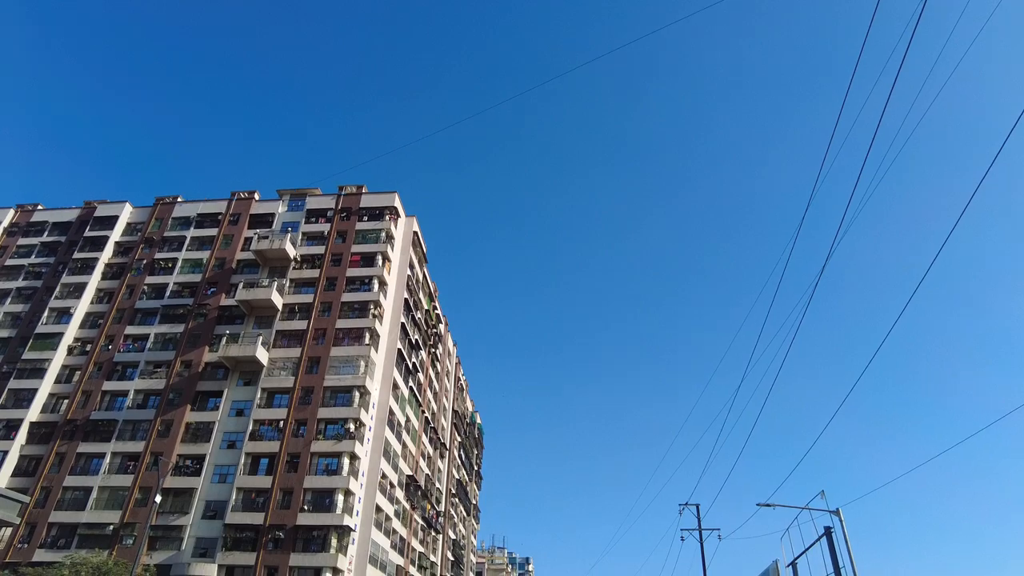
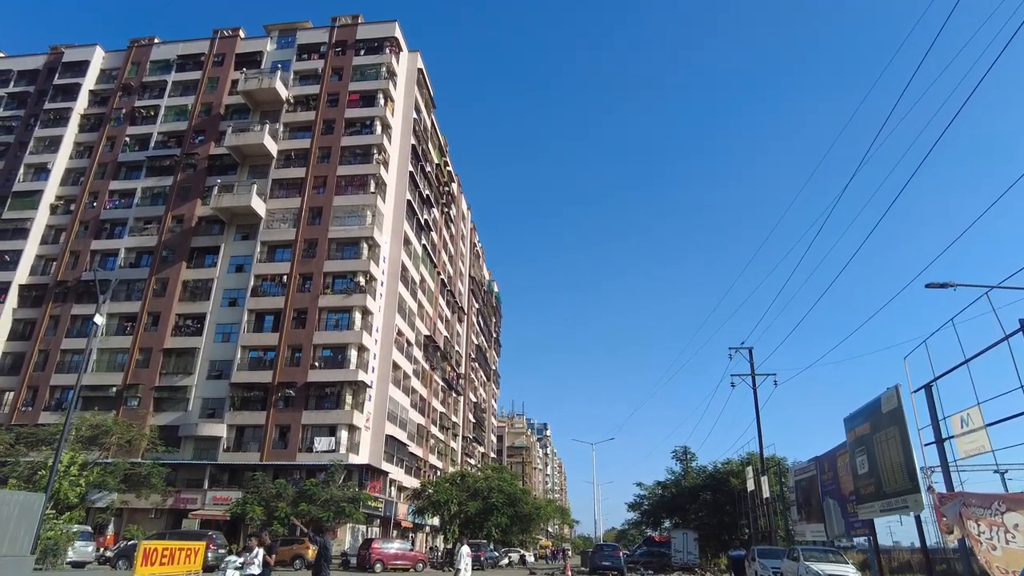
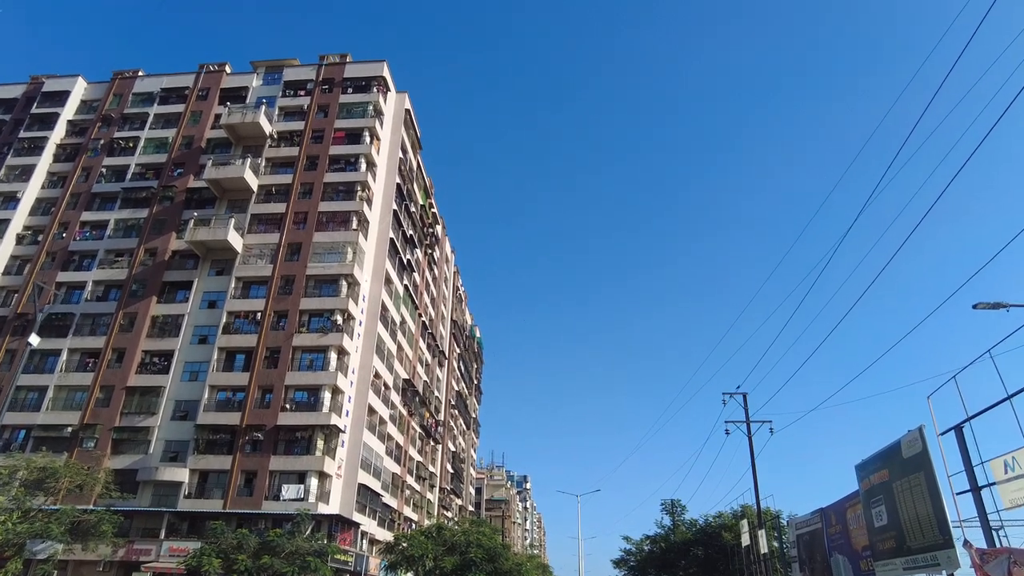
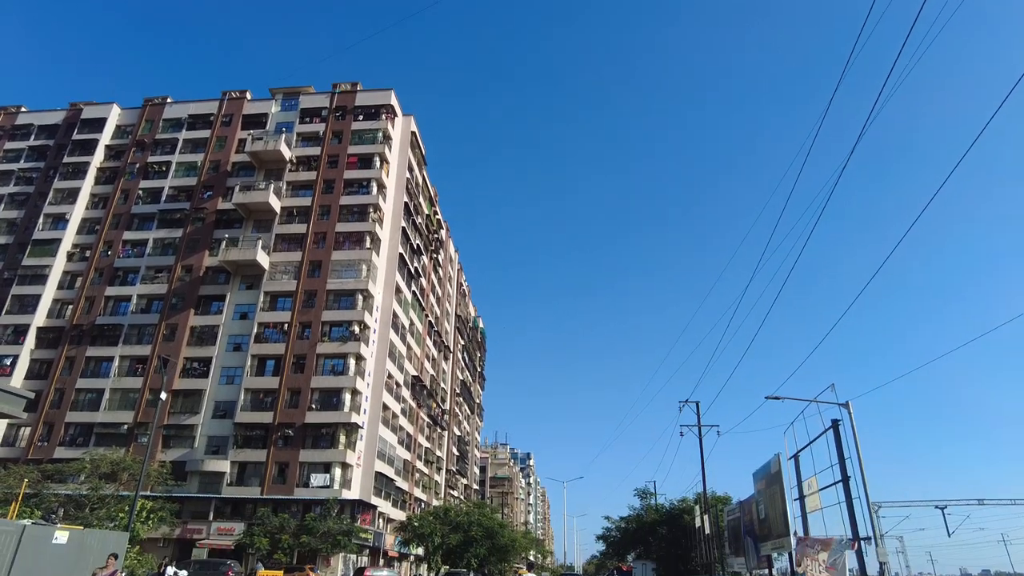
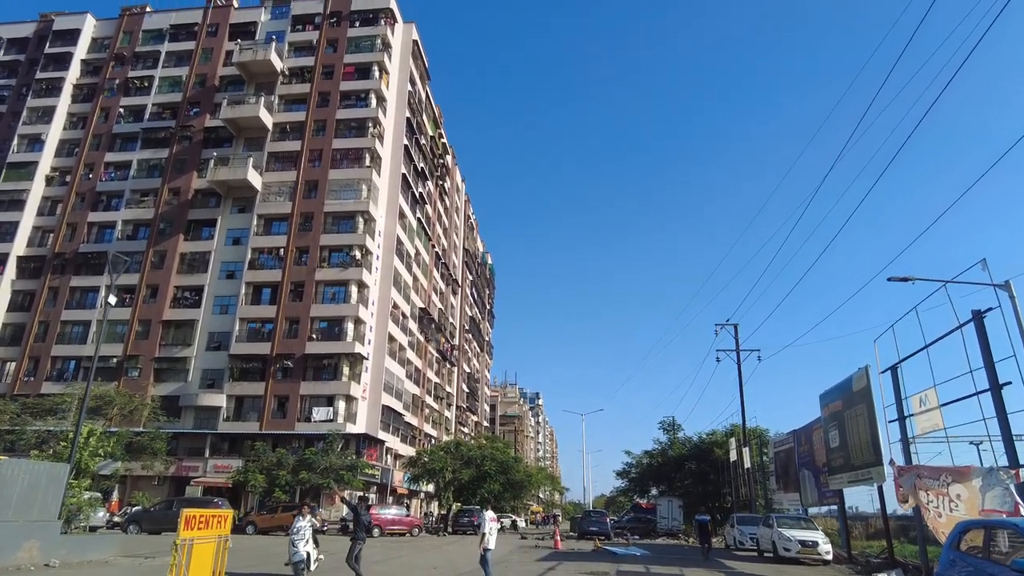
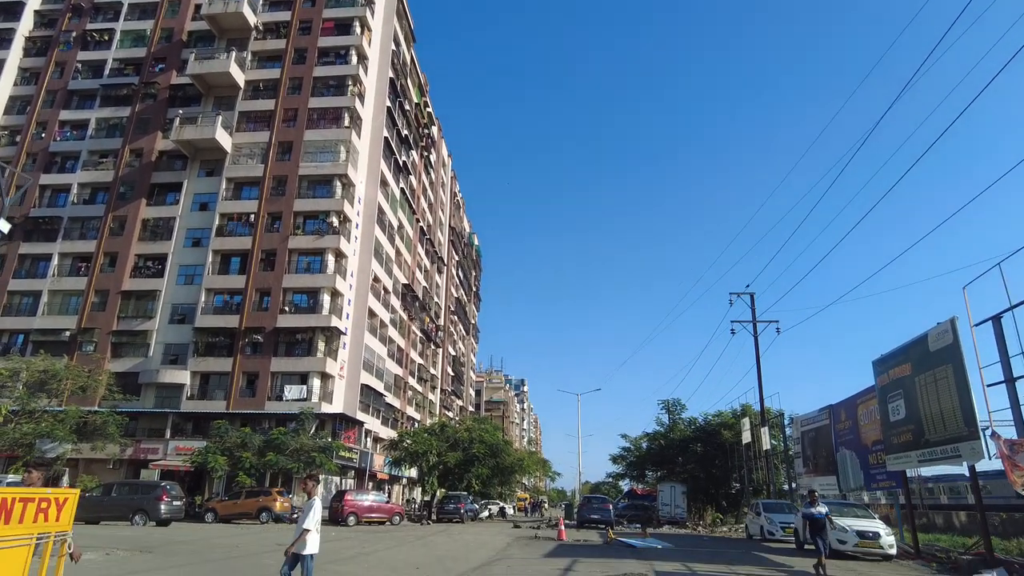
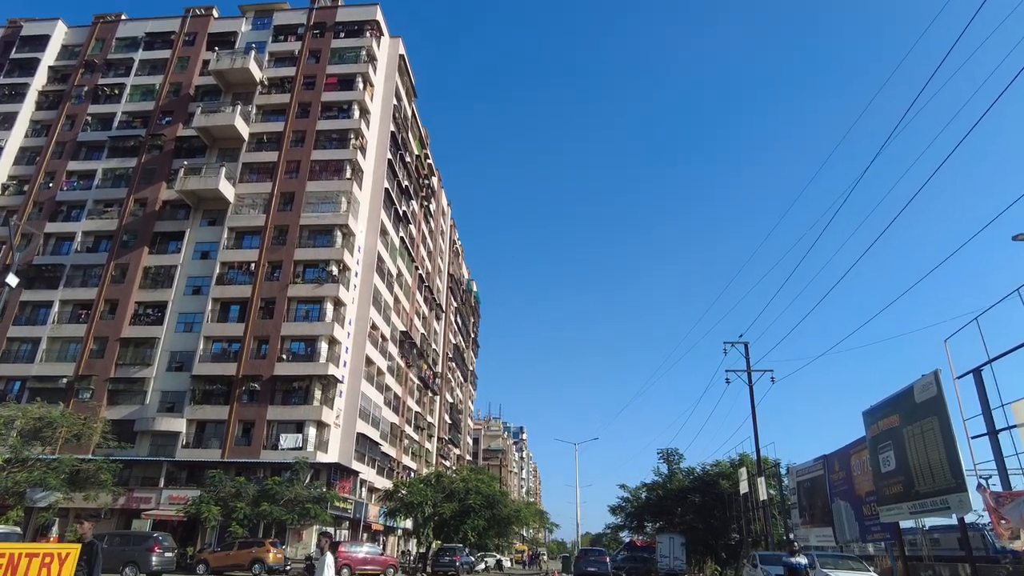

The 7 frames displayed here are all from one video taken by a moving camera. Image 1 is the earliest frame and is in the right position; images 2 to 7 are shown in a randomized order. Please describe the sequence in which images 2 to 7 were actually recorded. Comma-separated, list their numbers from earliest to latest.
4, 5, 2, 3, 7, 6
